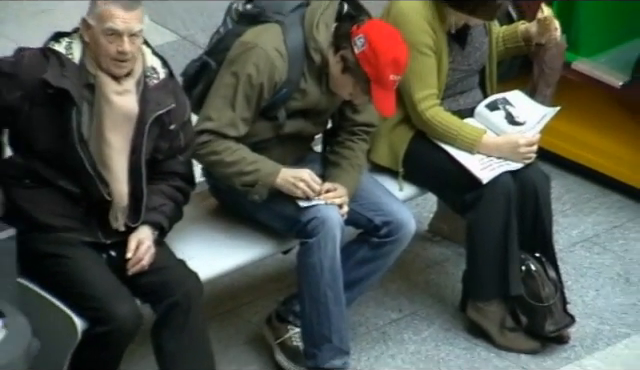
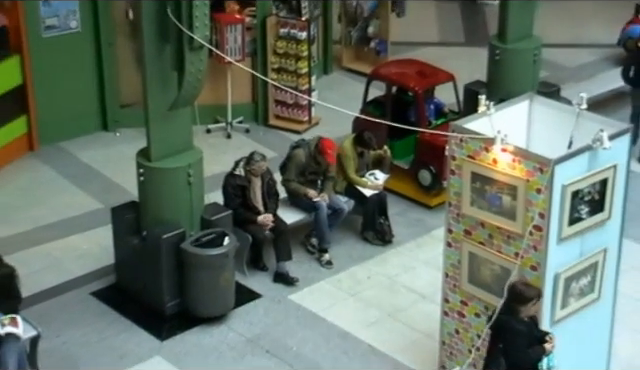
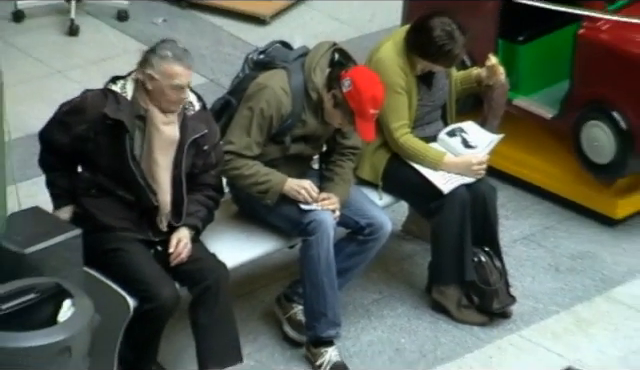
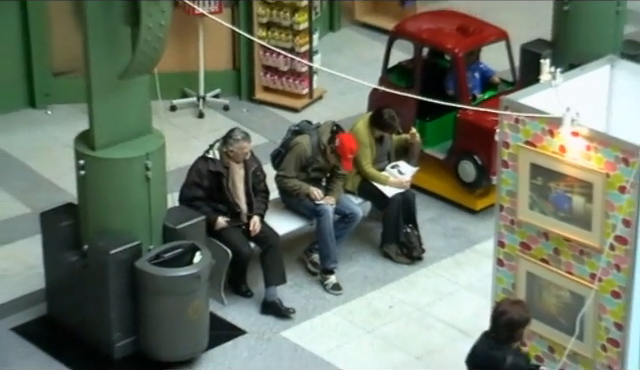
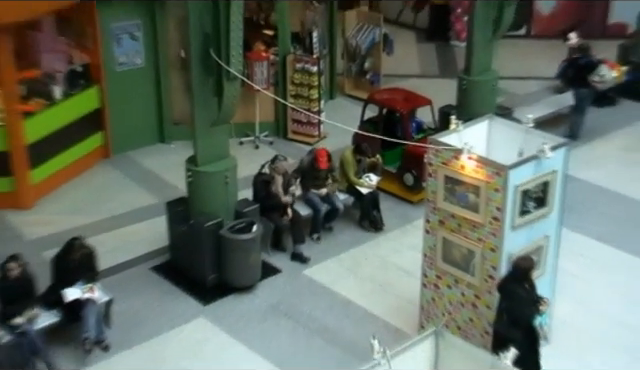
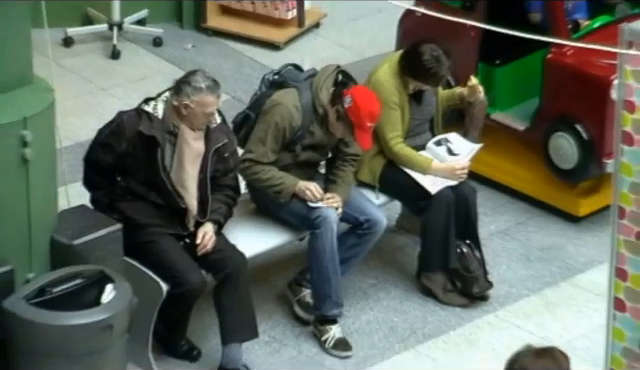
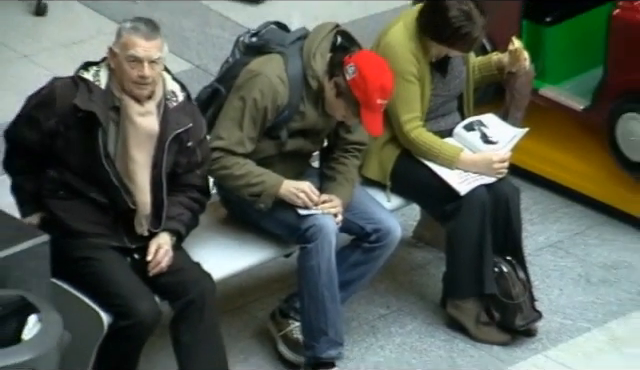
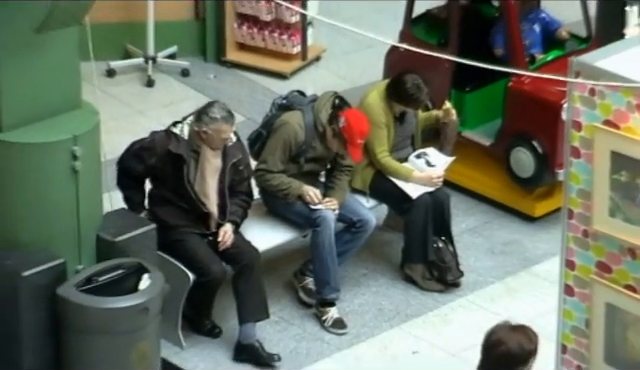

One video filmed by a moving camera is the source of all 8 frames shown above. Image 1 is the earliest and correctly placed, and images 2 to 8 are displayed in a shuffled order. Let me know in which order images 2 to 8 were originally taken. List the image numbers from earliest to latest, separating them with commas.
7, 3, 6, 8, 4, 2, 5
